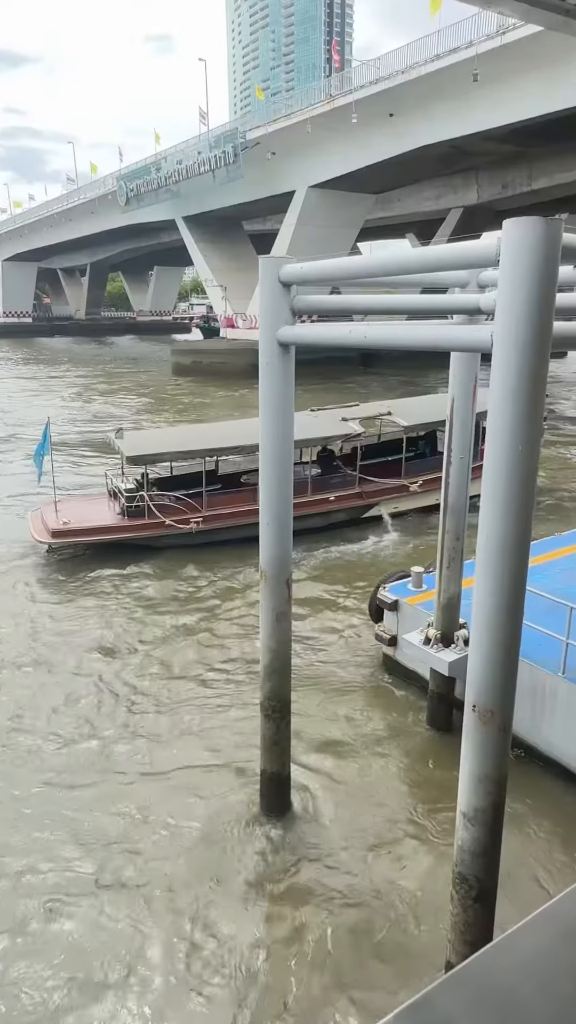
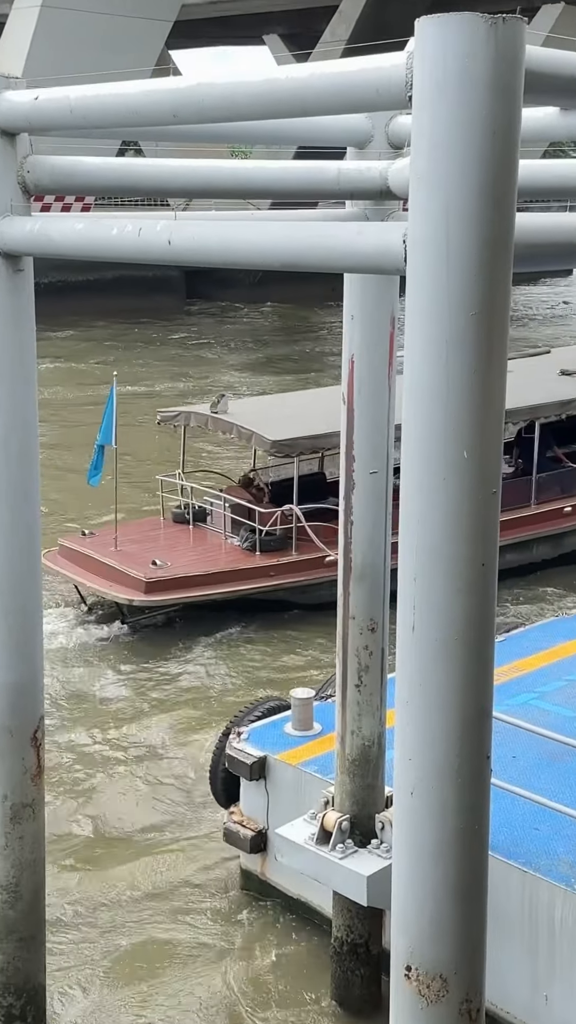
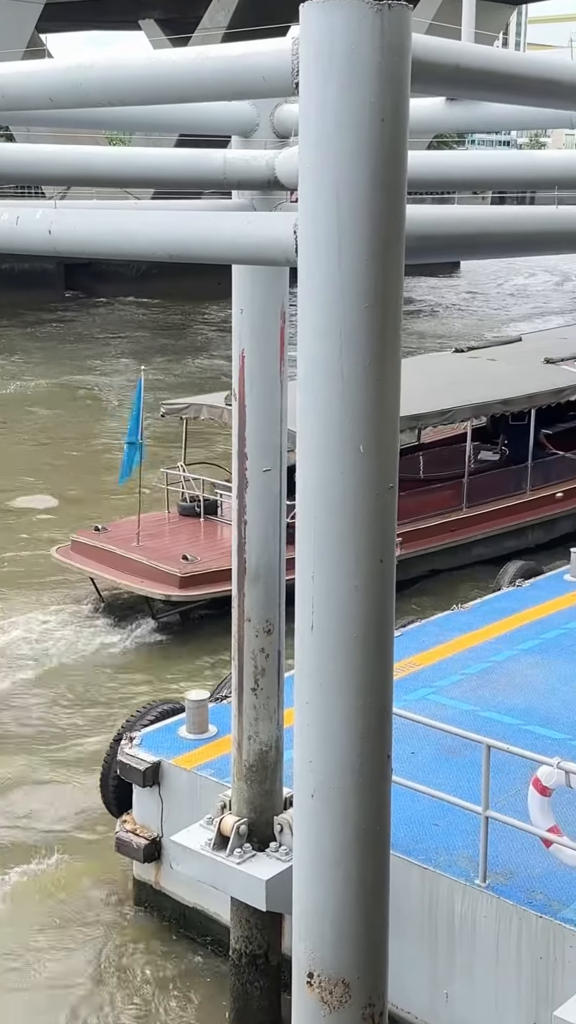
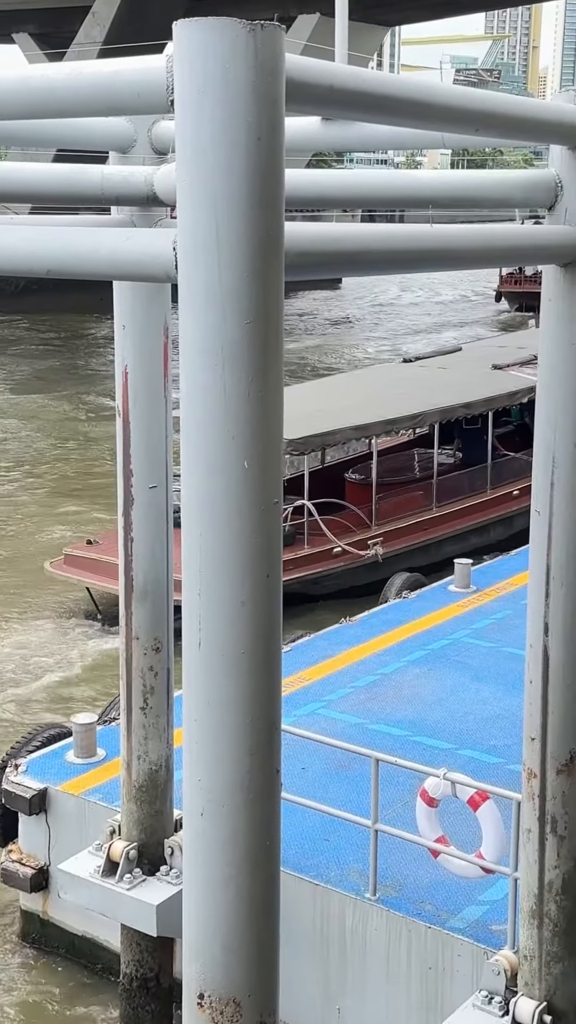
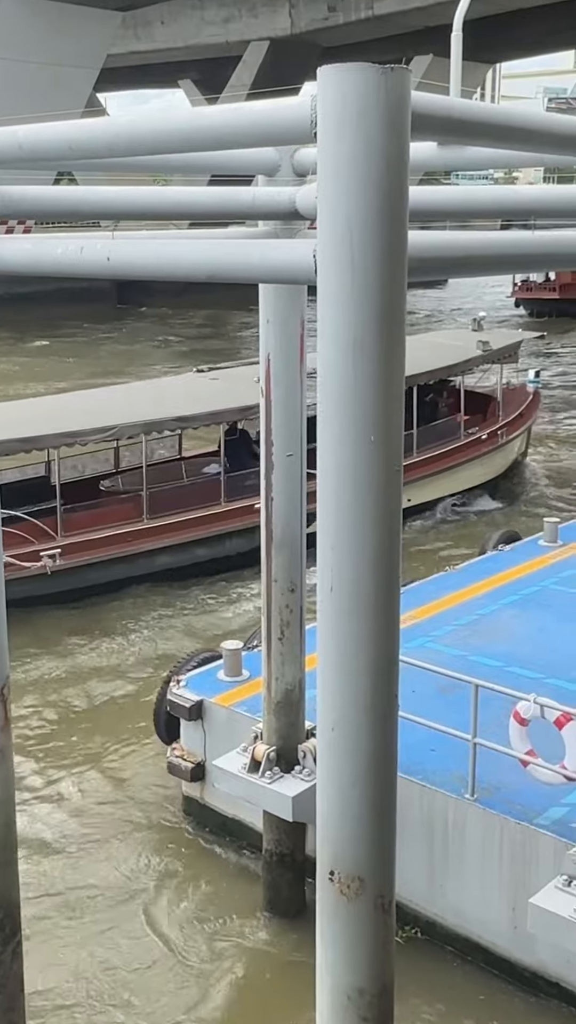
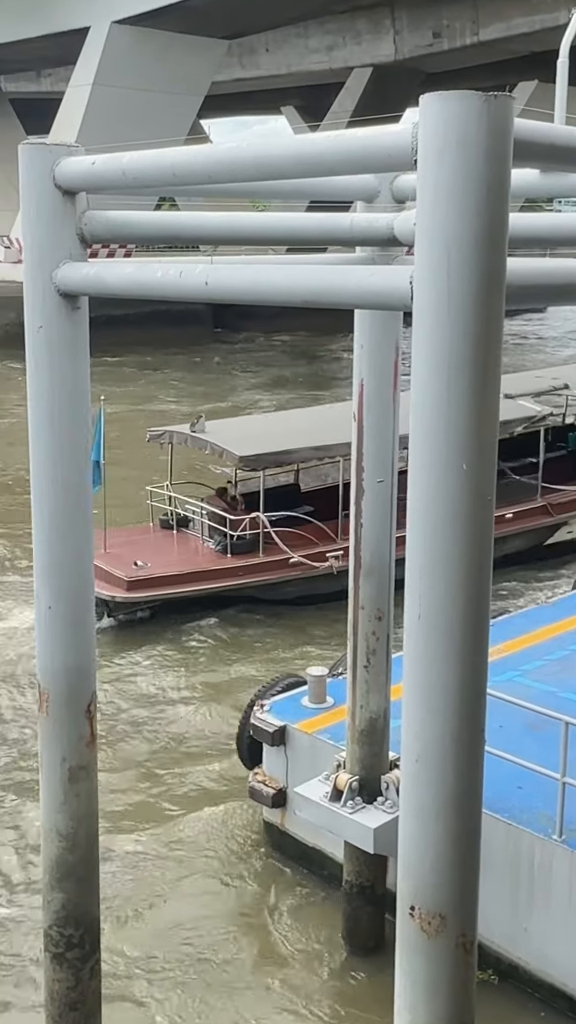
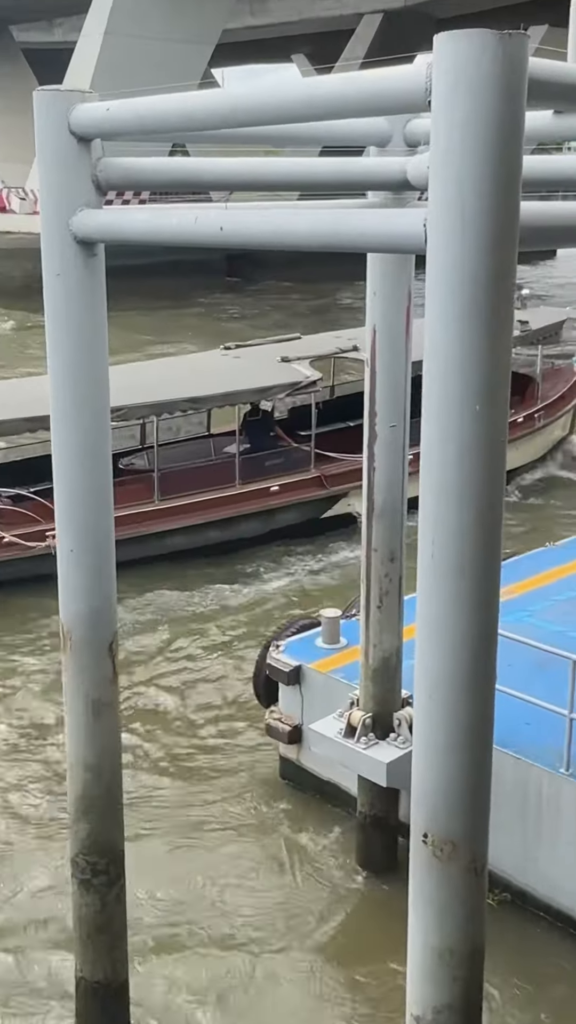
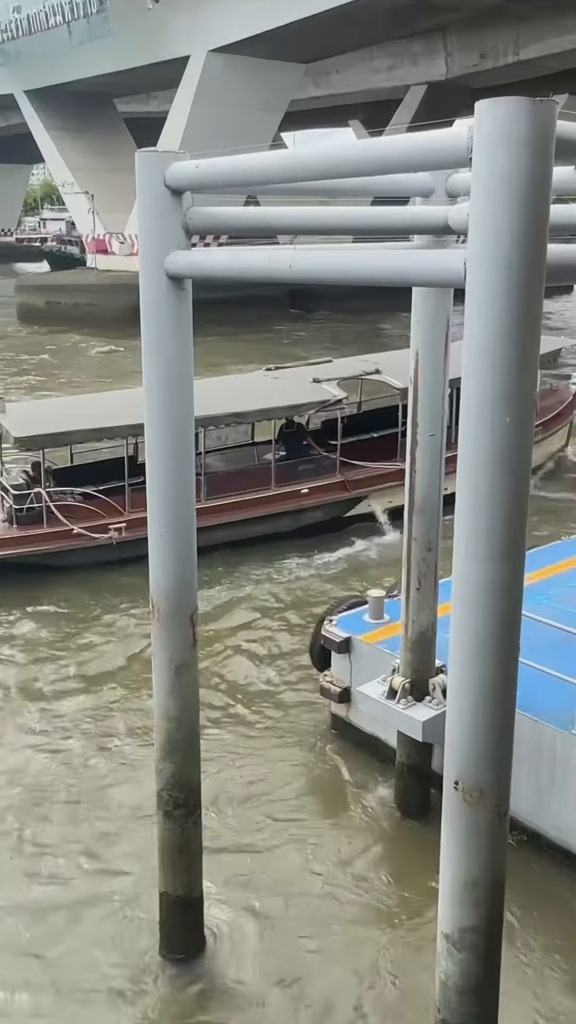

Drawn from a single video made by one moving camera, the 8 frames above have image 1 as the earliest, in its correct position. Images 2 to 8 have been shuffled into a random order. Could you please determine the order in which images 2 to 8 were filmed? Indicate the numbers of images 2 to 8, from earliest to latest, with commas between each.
8, 7, 5, 6, 2, 3, 4
